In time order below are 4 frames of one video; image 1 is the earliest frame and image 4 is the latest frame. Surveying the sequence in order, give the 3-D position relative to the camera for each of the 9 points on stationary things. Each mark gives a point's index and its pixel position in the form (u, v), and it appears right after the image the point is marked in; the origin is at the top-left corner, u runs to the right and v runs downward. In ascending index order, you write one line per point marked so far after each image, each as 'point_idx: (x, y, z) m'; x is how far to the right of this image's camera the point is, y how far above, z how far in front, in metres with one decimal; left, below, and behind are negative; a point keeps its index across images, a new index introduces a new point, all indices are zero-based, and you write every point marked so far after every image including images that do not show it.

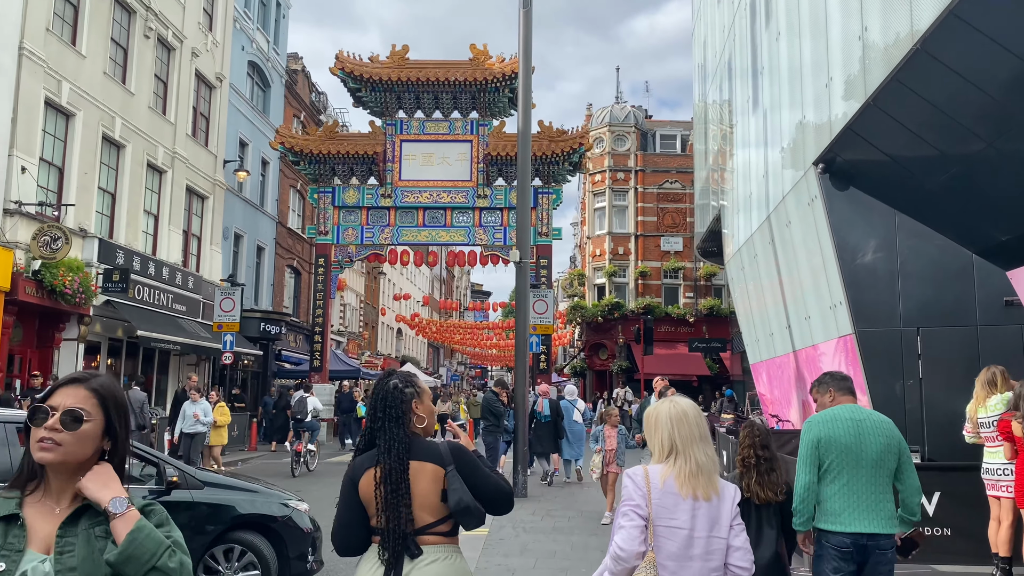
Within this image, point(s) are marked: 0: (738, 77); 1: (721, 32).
0: (+4.7, +4.2, +13.7) m
1: (+4.6, +5.6, +15.4) m
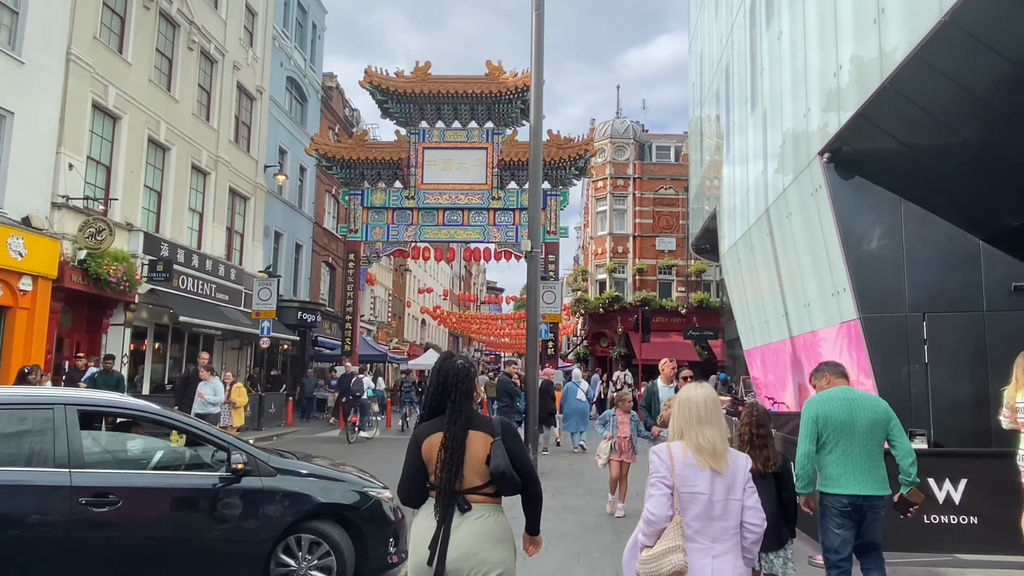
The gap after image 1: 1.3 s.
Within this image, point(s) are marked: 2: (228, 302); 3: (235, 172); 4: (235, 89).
0: (+4.9, +4.3, +15.2) m
1: (+4.9, +5.7, +16.8) m
2: (-7.2, -0.4, +17.6) m
3: (-7.1, +3.0, +17.9) m
4: (-7.1, +5.1, +17.8) m
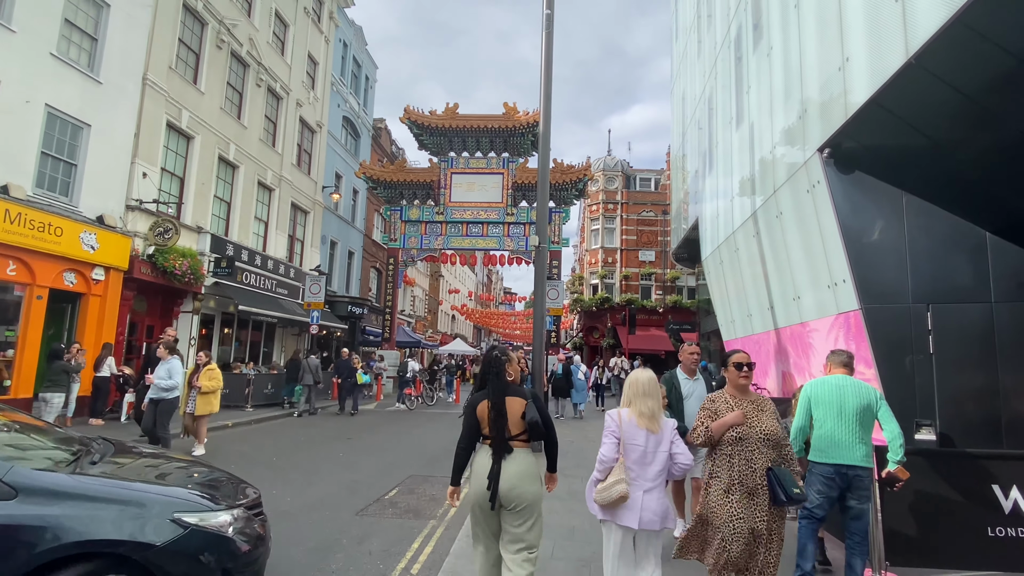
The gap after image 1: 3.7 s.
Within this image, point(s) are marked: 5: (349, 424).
0: (+5.1, +4.2, +18.7) m
1: (+5.2, +5.6, +20.3) m
2: (-6.9, -0.3, +21.8) m
3: (-6.8, +3.1, +22.2) m
4: (-6.7, +5.2, +22.1) m
5: (-4.2, -3.5, +18.2) m
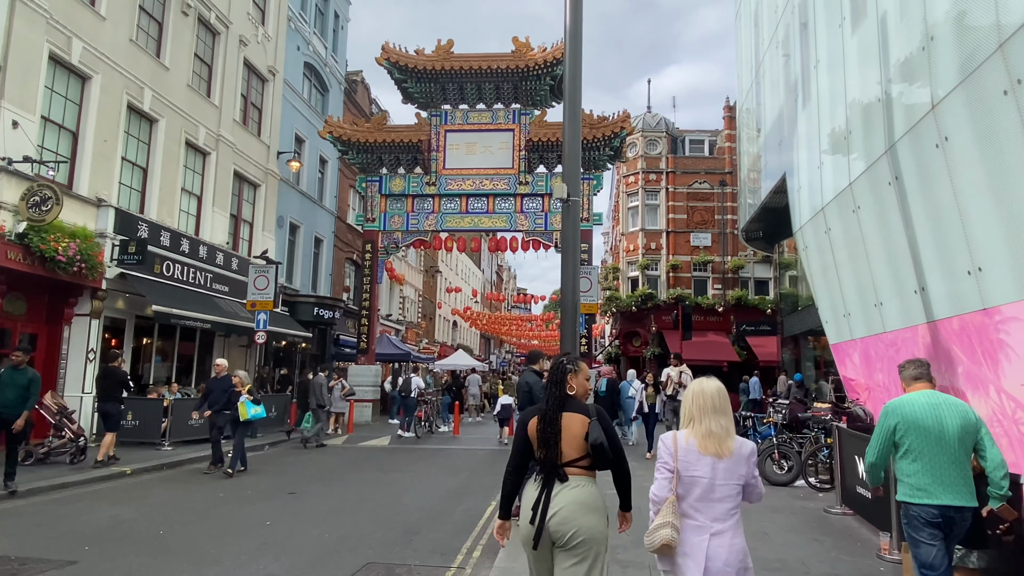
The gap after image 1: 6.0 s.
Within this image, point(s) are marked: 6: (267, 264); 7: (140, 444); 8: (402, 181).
0: (+5.3, +4.5, +13.4) m
1: (+5.5, +5.9, +15.0) m
2: (-6.5, -0.2, +16.7) m
3: (-6.4, +3.1, +17.1) m
4: (-6.4, +5.2, +17.1) m
5: (-3.9, -3.3, +12.9) m
6: (-5.1, +0.5, +15.4) m
7: (-7.2, -3.0, +13.5) m
8: (-2.6, +2.6, +16.9) m
